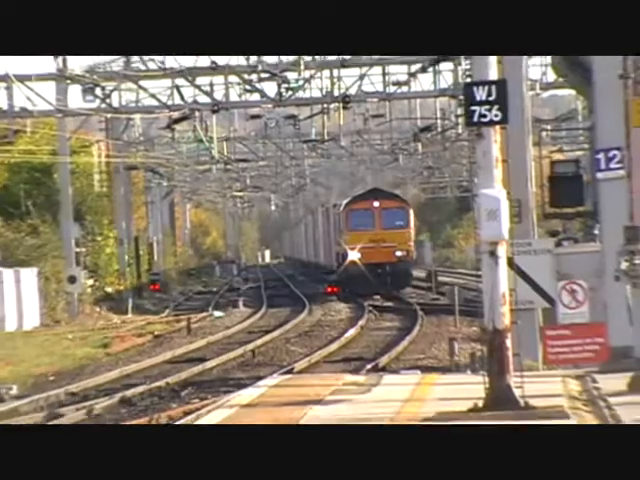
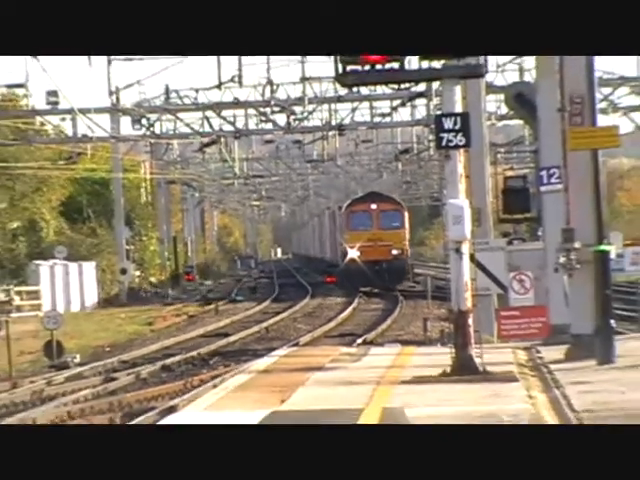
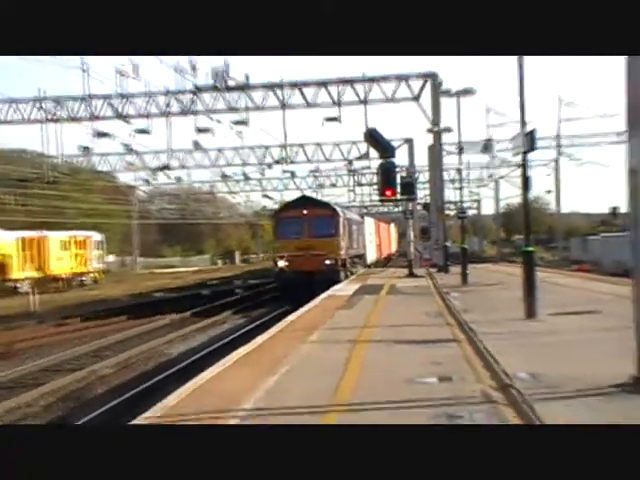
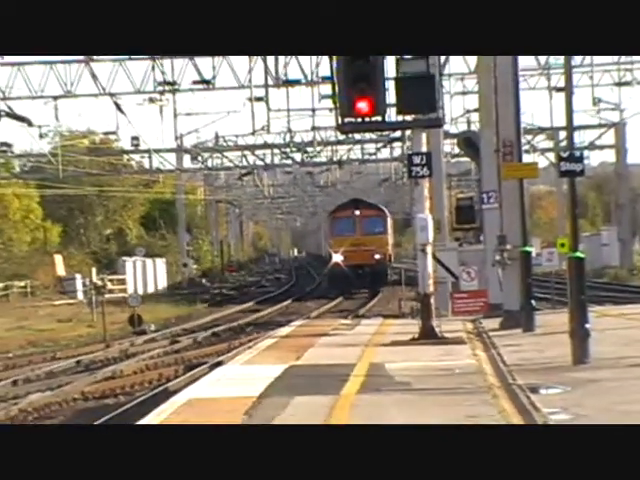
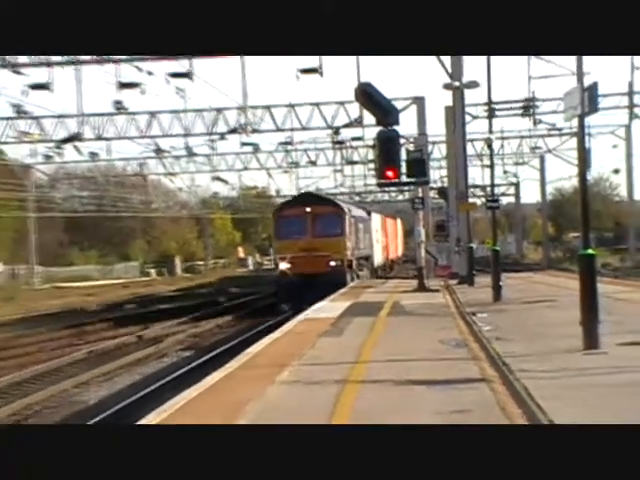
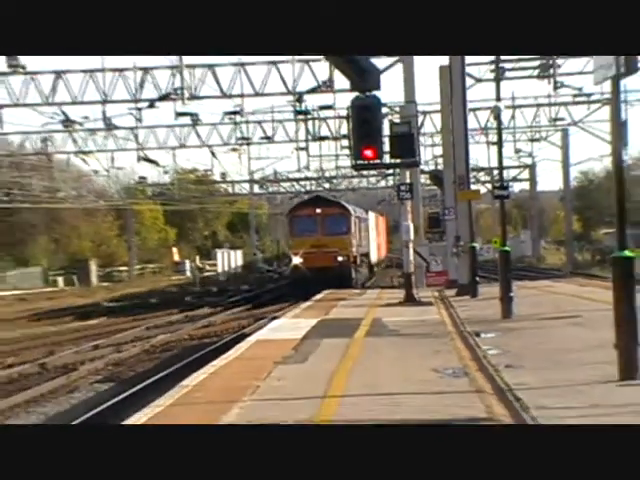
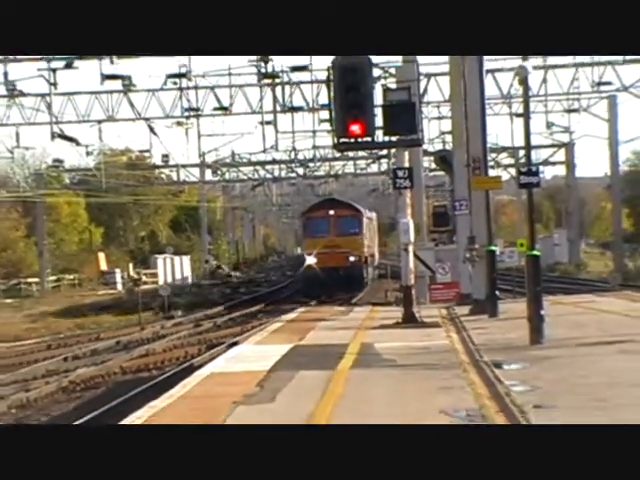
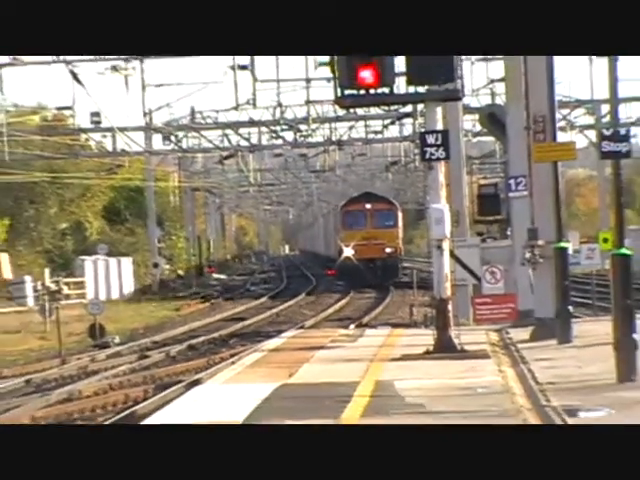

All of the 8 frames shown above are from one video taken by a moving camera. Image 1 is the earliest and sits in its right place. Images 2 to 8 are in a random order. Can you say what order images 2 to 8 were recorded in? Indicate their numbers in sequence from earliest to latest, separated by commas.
2, 8, 4, 7, 6, 5, 3
